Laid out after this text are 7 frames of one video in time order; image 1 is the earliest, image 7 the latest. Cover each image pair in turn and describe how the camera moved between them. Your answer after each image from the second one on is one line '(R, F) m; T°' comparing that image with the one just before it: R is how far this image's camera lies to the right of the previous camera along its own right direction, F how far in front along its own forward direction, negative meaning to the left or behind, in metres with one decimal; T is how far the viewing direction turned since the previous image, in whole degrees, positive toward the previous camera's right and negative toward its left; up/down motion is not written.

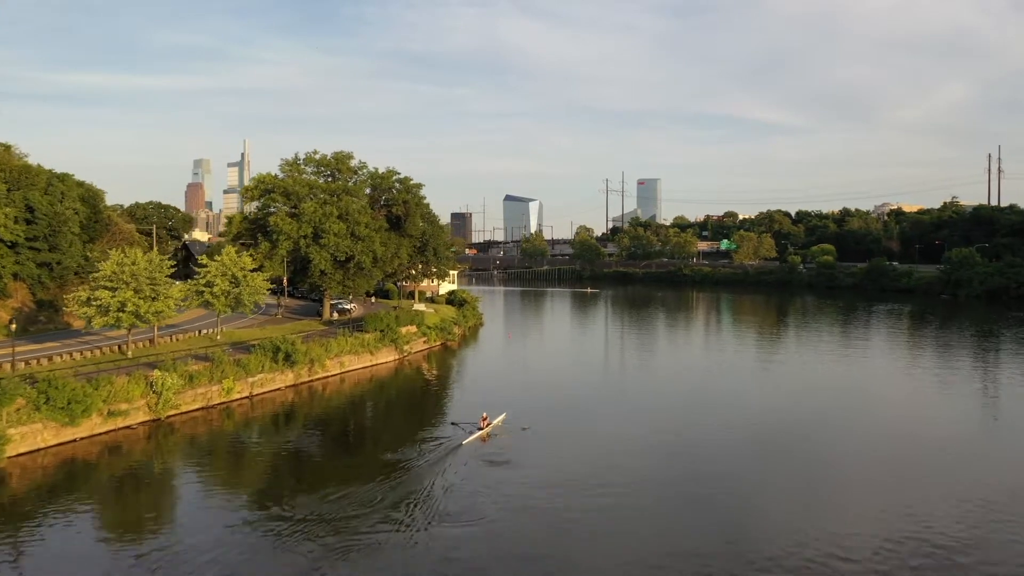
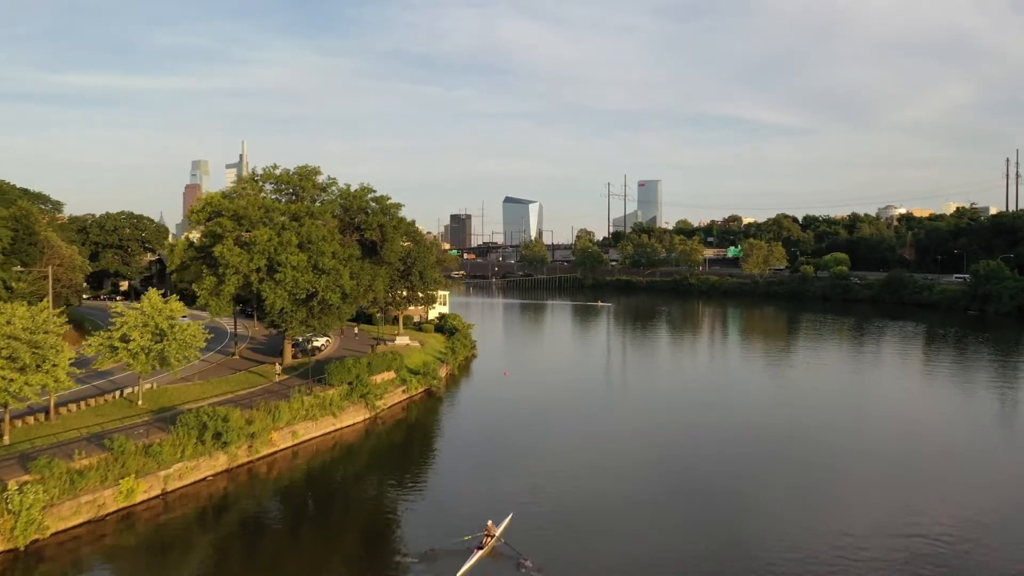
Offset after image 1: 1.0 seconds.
(+0.1, +2.8) m; 0°
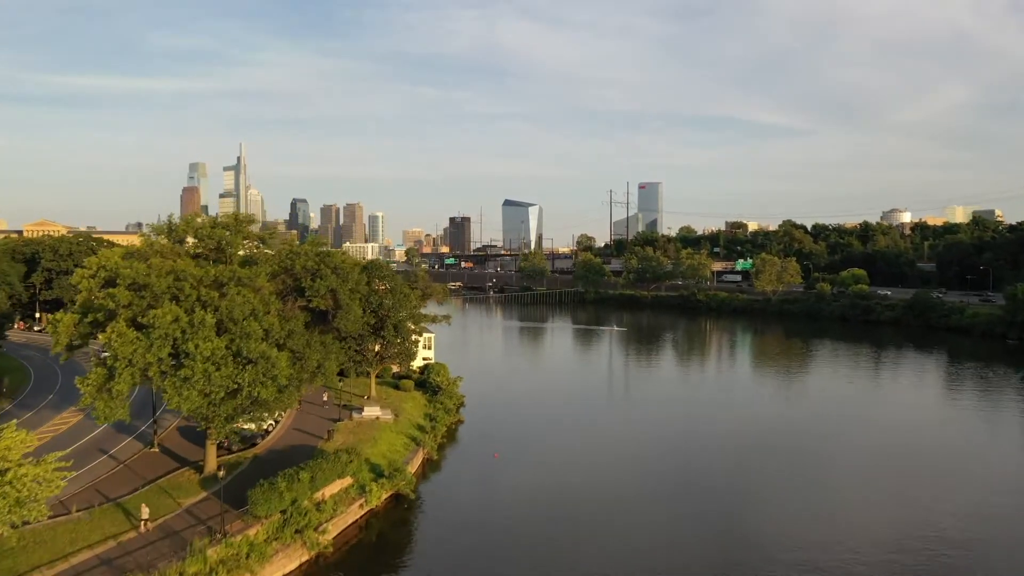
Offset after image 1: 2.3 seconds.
(+0.2, +3.5) m; 0°
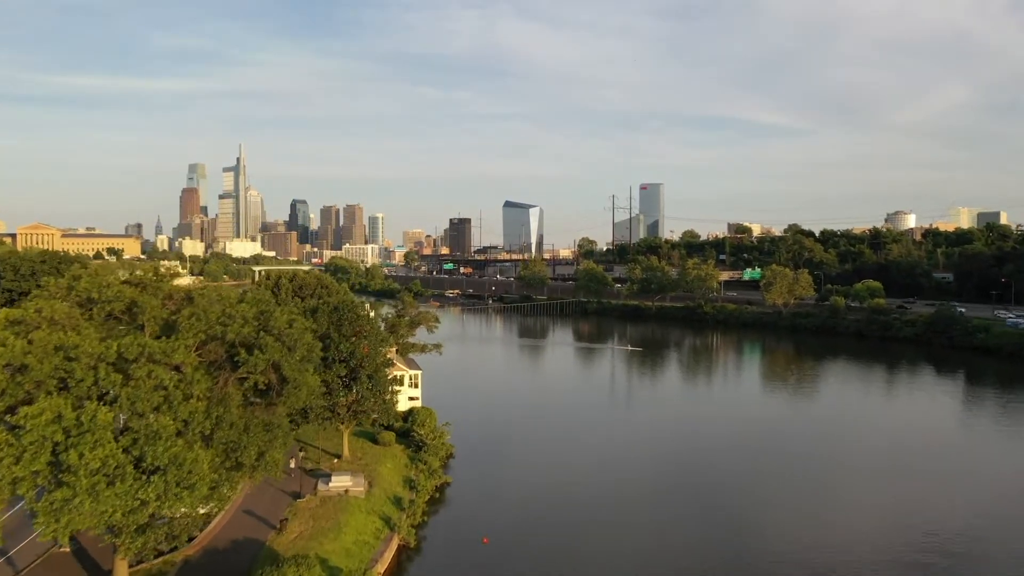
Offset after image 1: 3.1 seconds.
(+0.1, +2.5) m; 0°
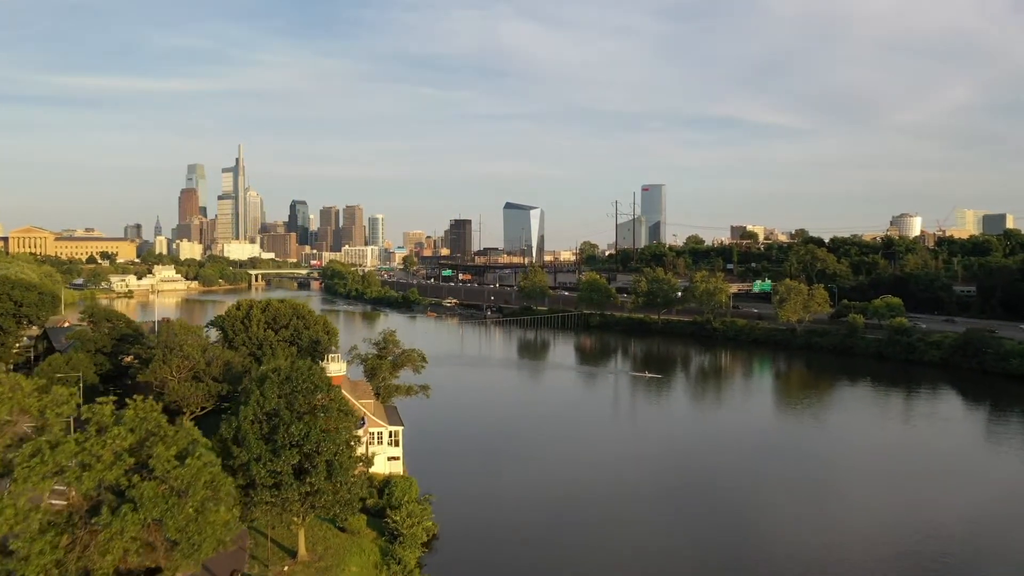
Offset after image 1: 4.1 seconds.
(+0.1, +3.0) m; 0°
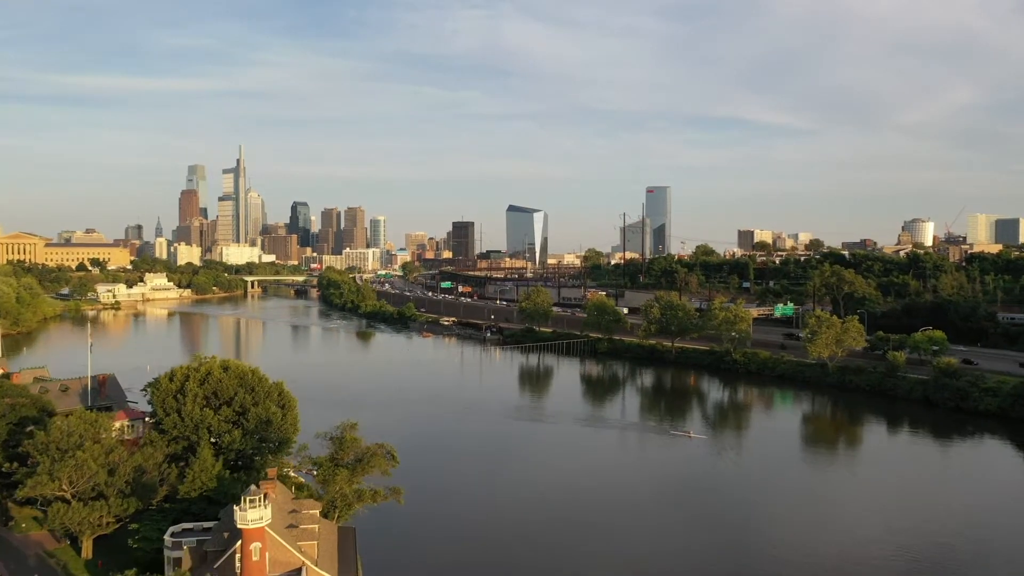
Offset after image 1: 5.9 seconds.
(+0.2, +5.1) m; 0°
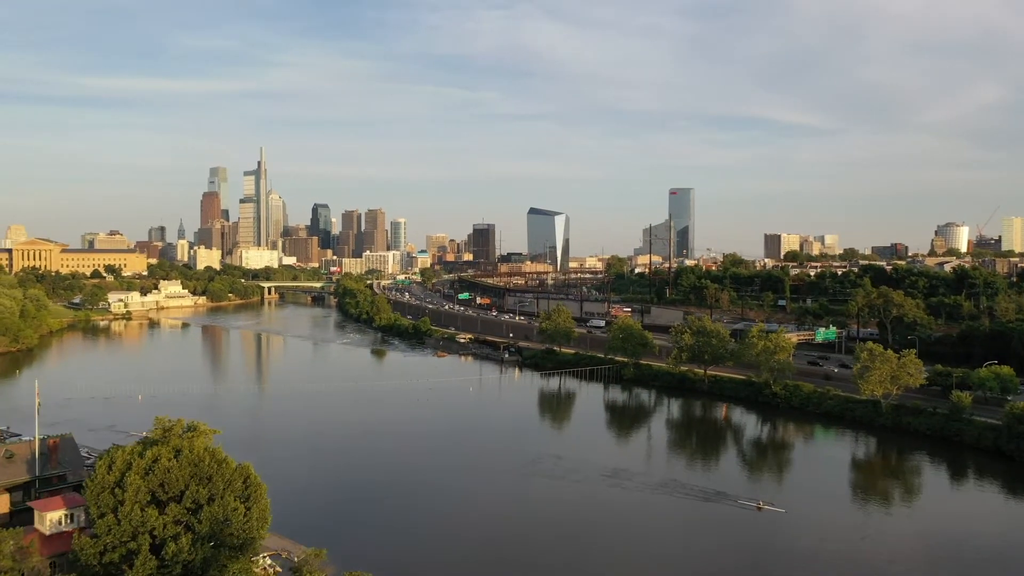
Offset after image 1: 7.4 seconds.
(+0.2, +4.2) m; -2°
